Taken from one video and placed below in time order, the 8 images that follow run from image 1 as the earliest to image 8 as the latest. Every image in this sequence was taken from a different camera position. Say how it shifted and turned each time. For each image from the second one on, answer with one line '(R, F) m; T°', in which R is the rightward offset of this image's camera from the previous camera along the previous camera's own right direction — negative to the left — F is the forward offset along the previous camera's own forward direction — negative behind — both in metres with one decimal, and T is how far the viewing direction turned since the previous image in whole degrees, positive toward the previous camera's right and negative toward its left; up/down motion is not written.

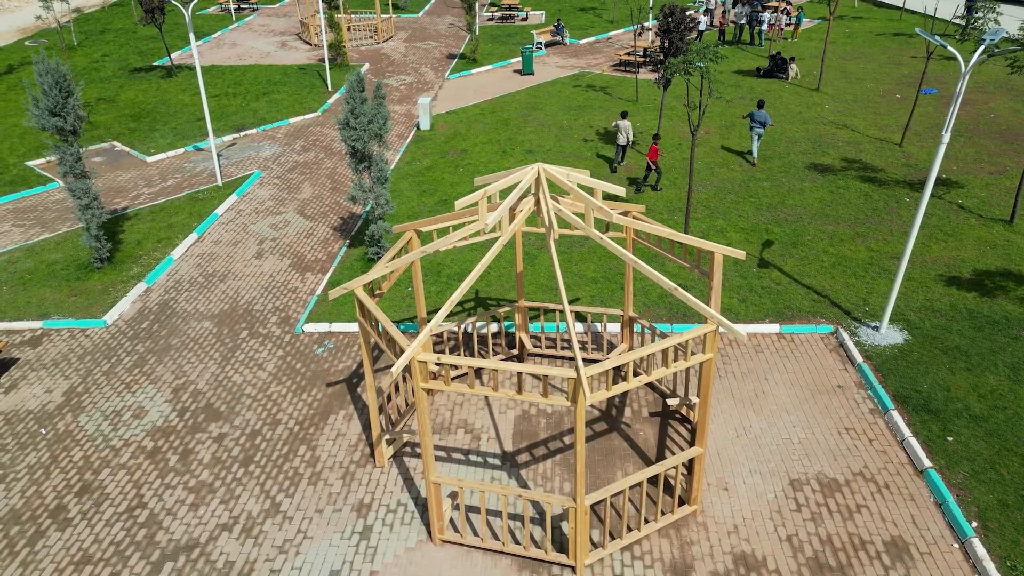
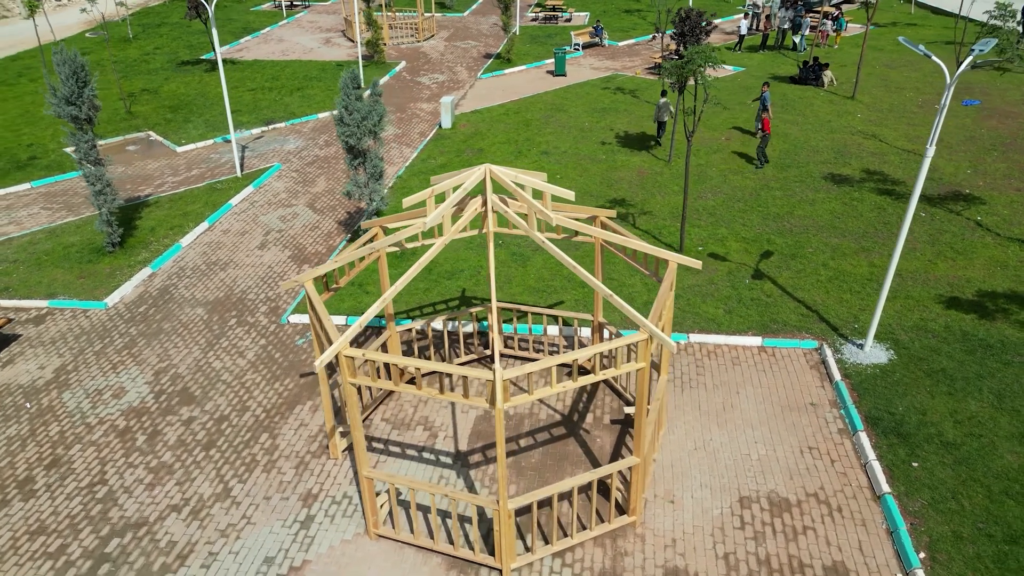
(+1.1, 0.0) m; -4°
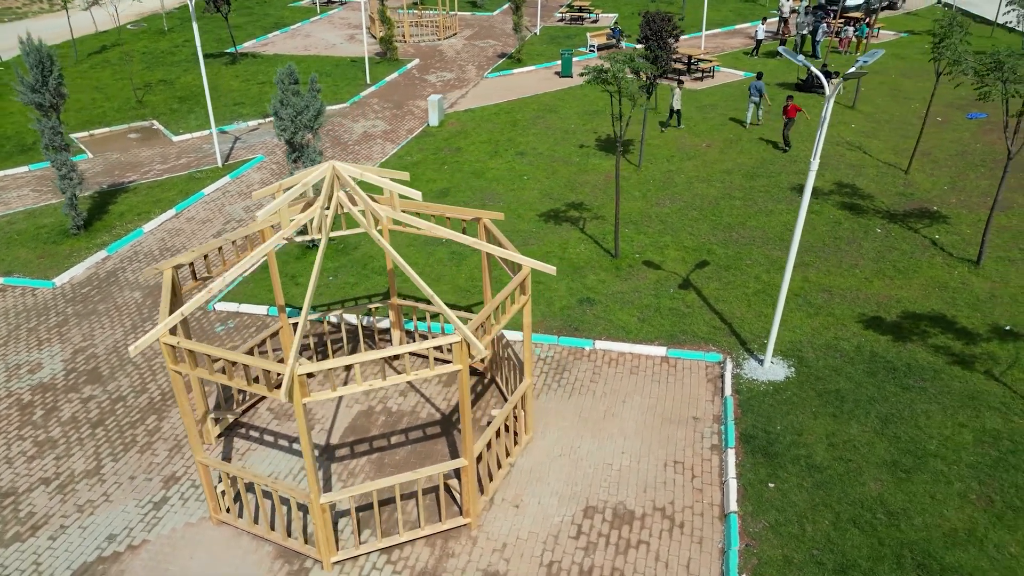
(+2.1, 0.0) m; -4°
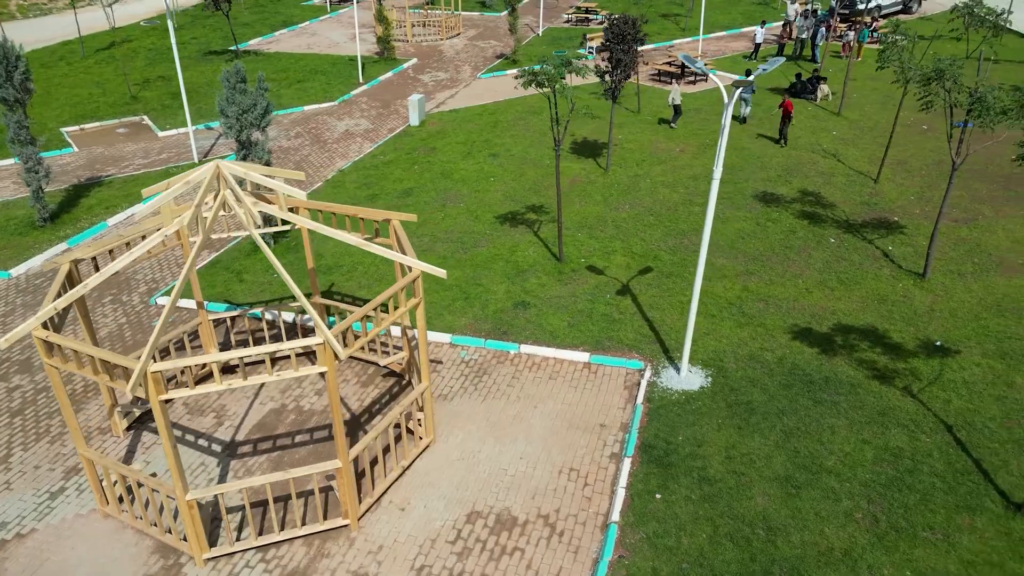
(+1.4, 0.0) m; -2°
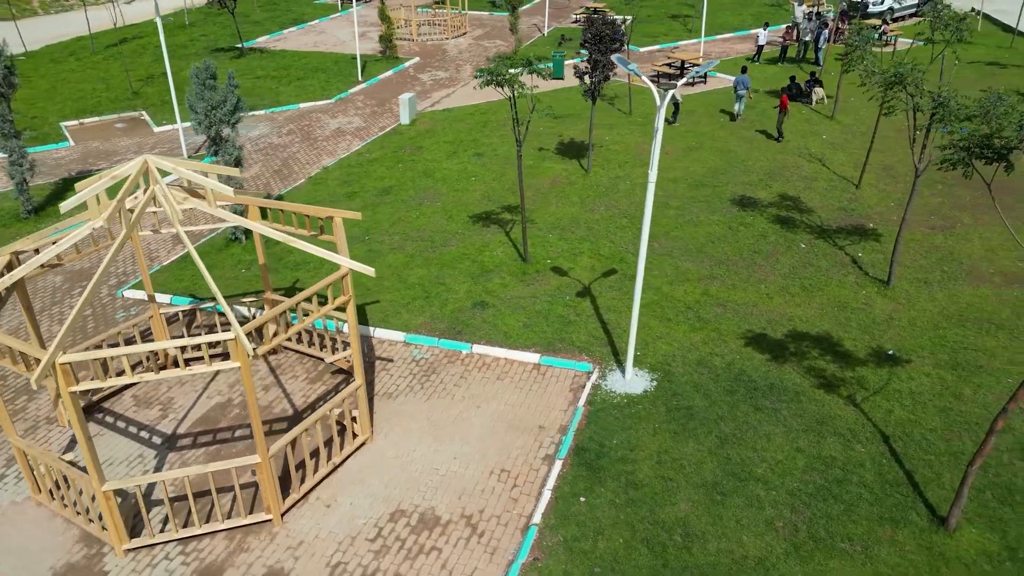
(+1.0, 0.0) m; -2°
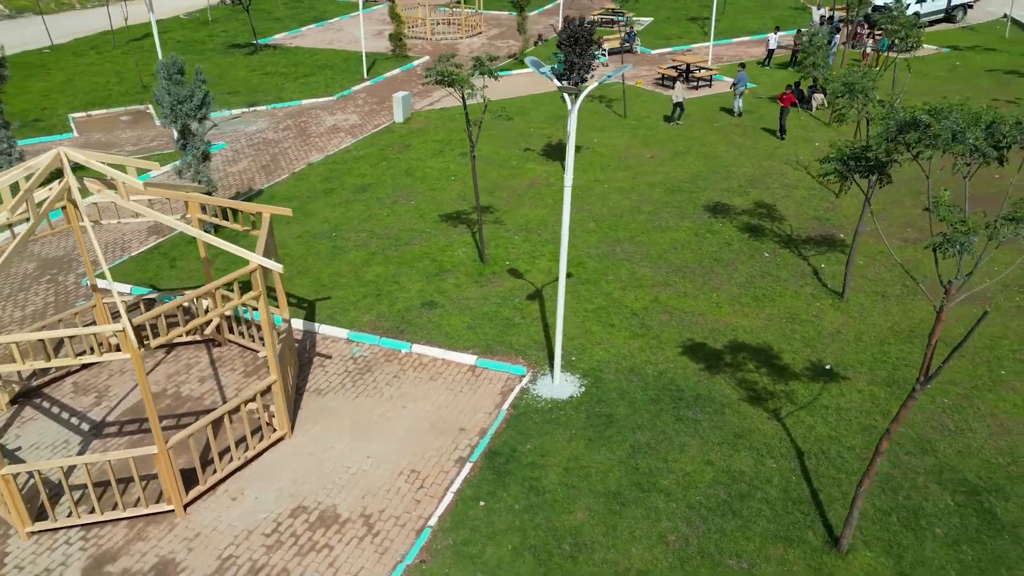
(+1.3, +0.1) m; -3°
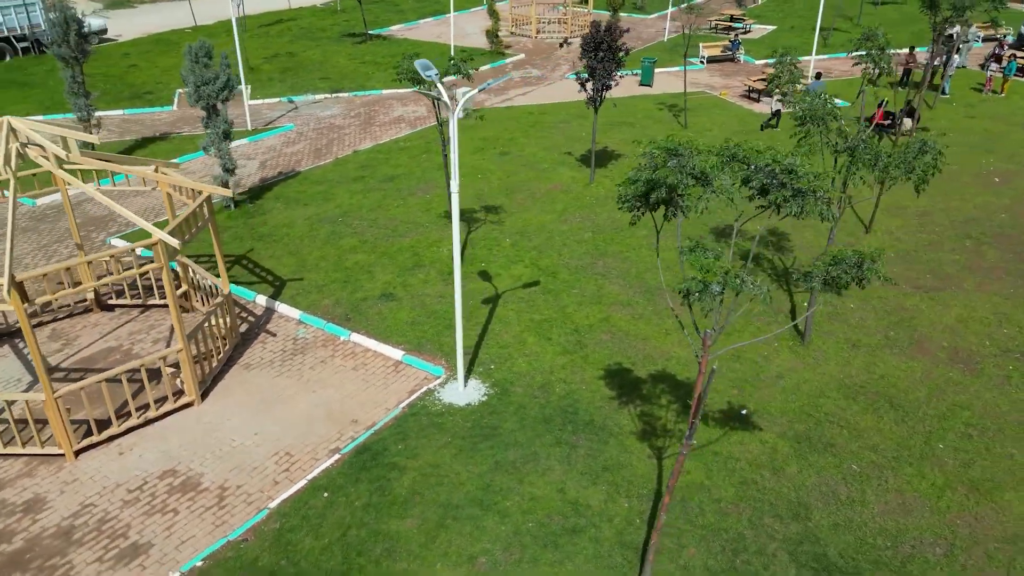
(+2.8, +0.3) m; -11°
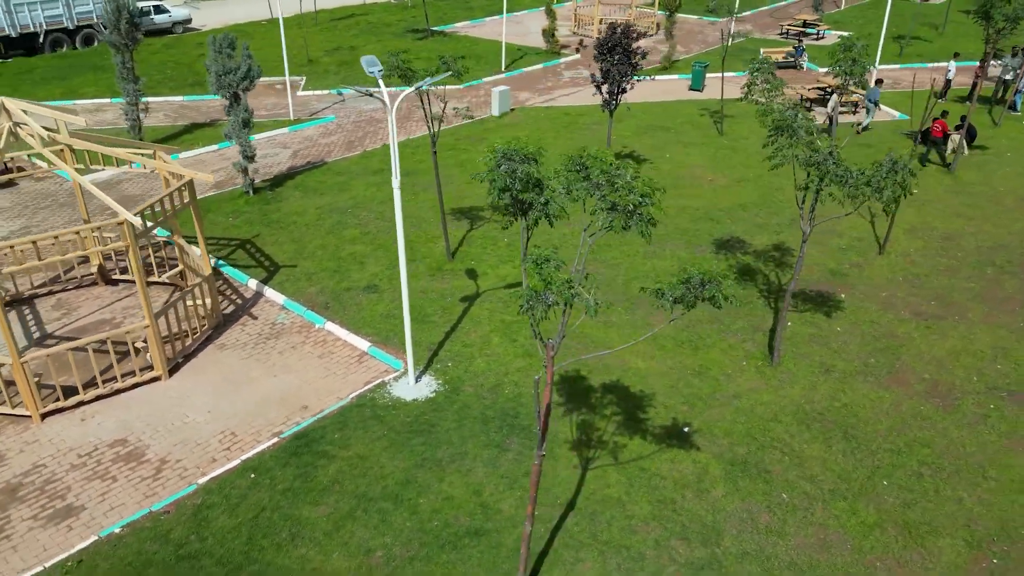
(+1.6, +0.1) m; -6°
